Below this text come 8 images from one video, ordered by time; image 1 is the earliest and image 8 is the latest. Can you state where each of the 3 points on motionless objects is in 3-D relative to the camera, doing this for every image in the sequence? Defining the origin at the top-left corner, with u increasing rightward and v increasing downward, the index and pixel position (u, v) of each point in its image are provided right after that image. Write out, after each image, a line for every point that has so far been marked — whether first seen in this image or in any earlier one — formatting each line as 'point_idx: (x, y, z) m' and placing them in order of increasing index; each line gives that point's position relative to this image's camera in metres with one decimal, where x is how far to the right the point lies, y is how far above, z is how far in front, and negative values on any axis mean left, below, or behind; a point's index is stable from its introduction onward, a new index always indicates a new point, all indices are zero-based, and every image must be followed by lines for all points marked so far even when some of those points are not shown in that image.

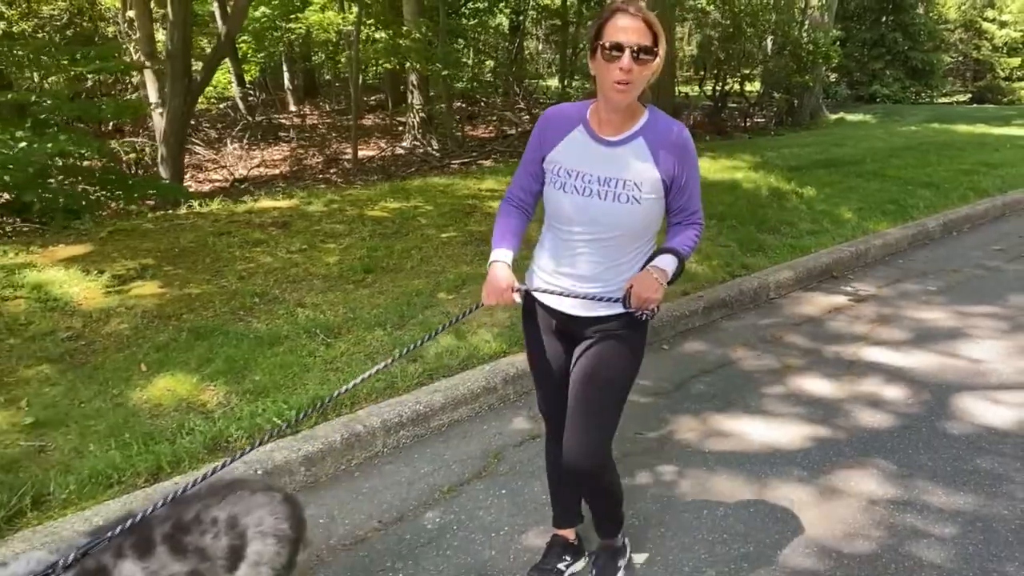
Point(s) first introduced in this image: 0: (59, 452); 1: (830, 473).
0: (-1.7, -0.6, +3.2) m
1: (+1.4, -0.8, +3.6) m
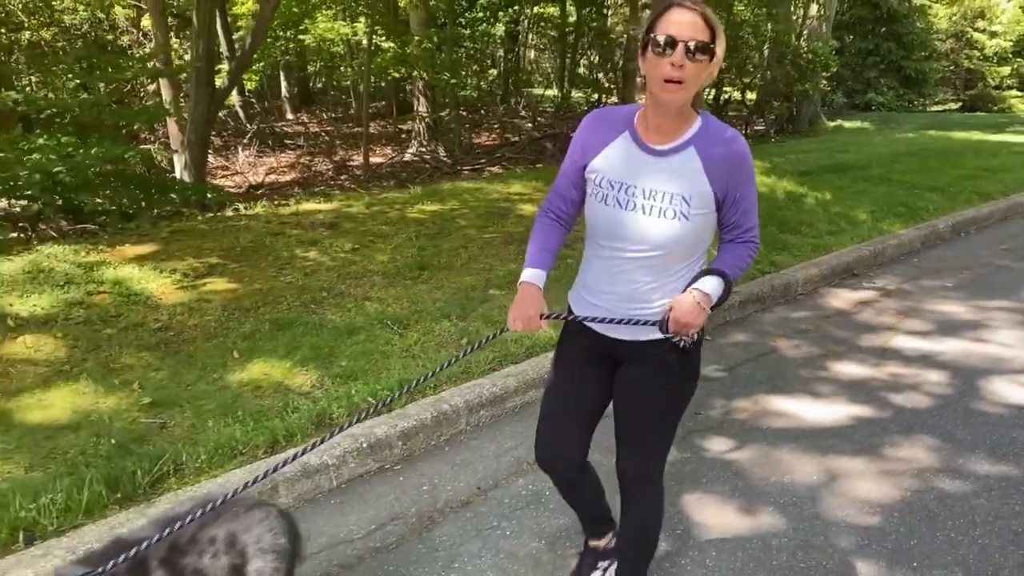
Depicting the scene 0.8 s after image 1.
0: (-1.4, -0.6, +3.5) m
1: (+1.7, -0.7, +3.9) m
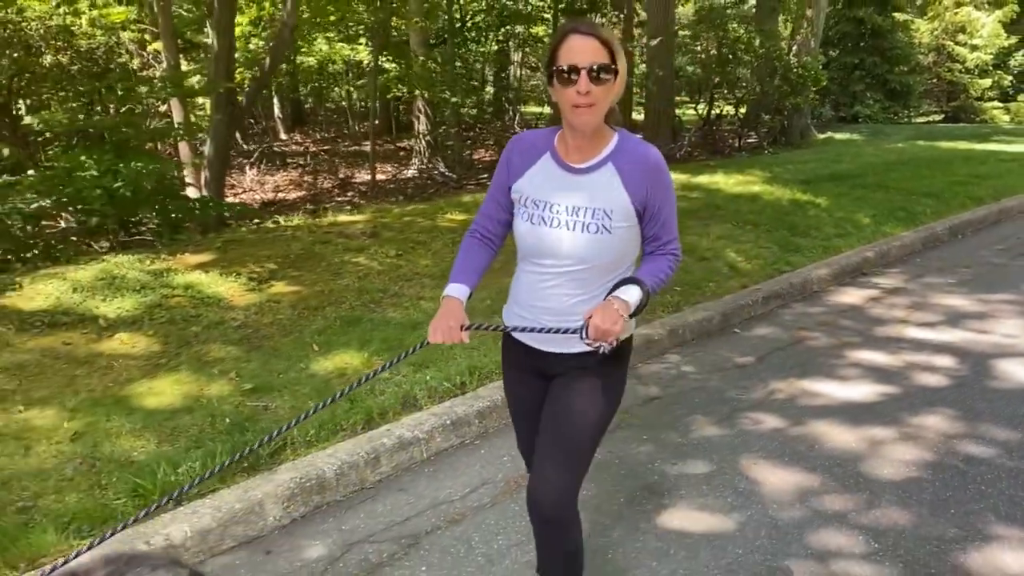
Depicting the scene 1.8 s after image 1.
0: (-1.1, -0.6, +3.9) m
1: (+2.0, -0.7, +4.3) m
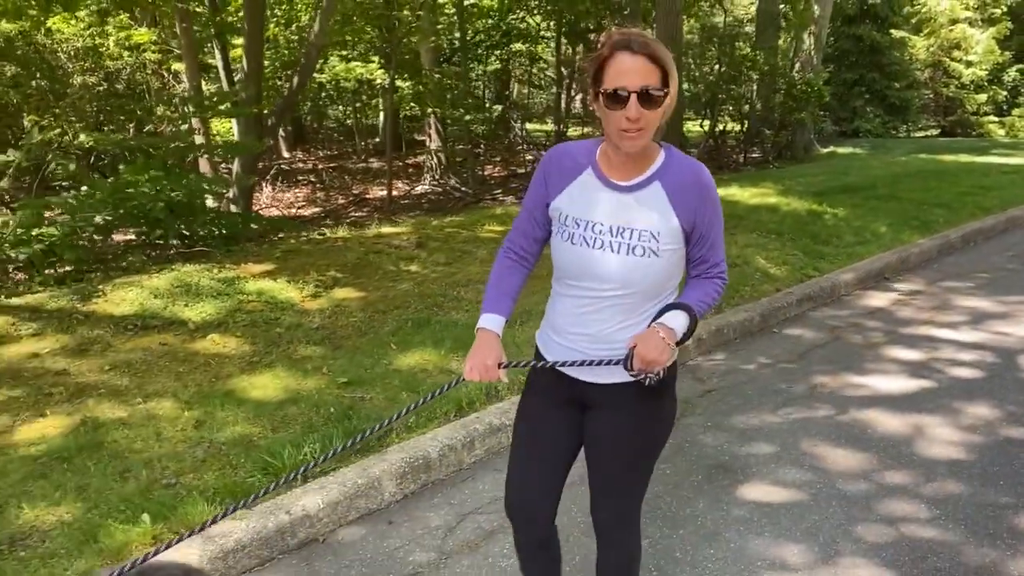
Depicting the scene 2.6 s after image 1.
0: (-0.7, -0.6, +4.2) m
1: (+2.4, -0.6, +4.6) m
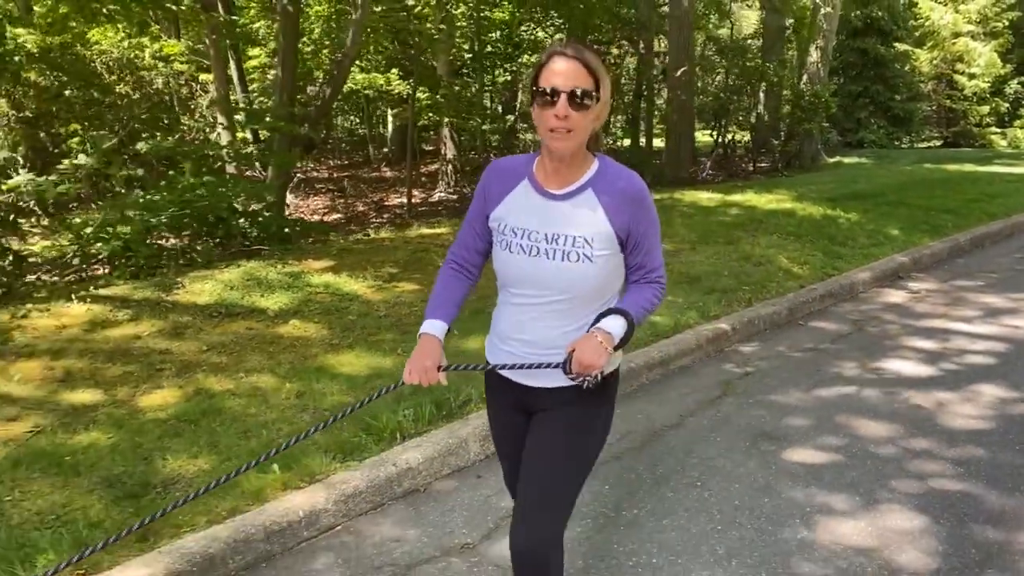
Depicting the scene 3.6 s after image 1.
0: (-0.3, -0.5, +4.7) m
1: (+2.8, -0.6, +5.1) m
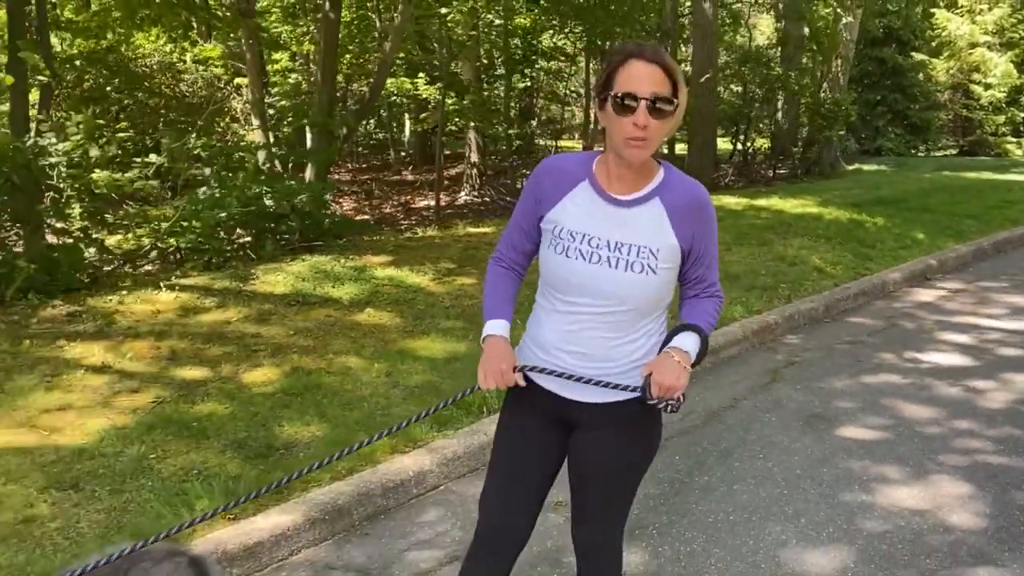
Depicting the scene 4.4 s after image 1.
0: (+0.1, -0.4, +5.0) m
1: (+3.2, -0.6, +5.4) m
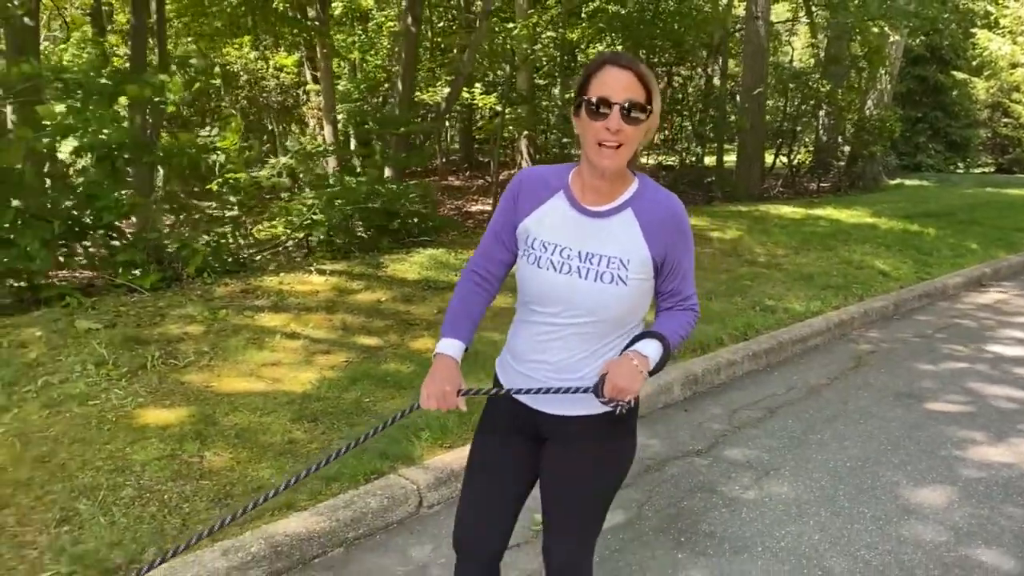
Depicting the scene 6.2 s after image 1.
0: (+0.9, -0.3, +5.8) m
1: (+4.0, -0.6, +6.1) m
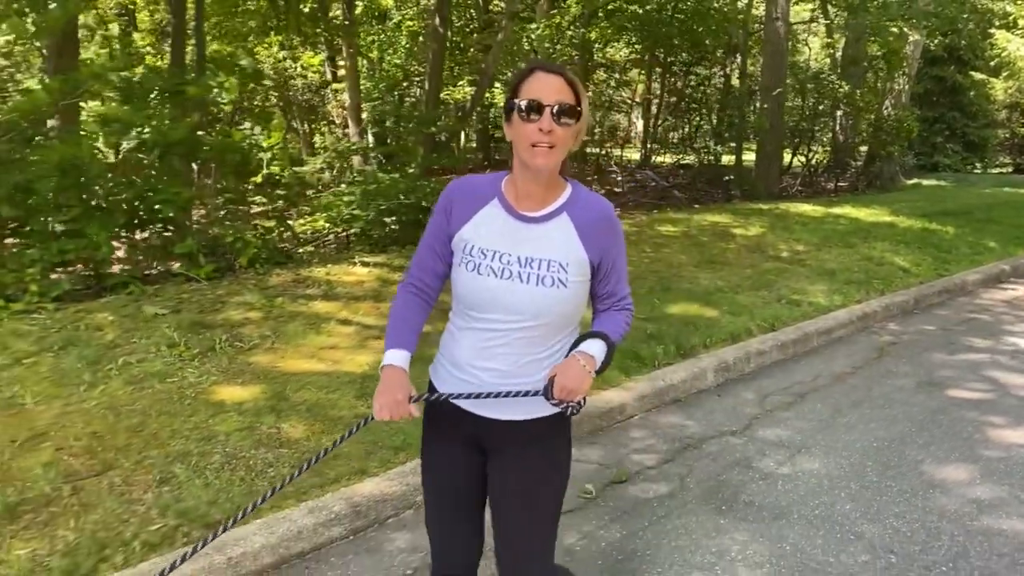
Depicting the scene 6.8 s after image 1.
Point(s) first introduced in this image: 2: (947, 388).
0: (+1.2, -0.3, +6.0) m
1: (+4.3, -0.5, +6.3) m
2: (+2.8, -0.7, +5.5) m
